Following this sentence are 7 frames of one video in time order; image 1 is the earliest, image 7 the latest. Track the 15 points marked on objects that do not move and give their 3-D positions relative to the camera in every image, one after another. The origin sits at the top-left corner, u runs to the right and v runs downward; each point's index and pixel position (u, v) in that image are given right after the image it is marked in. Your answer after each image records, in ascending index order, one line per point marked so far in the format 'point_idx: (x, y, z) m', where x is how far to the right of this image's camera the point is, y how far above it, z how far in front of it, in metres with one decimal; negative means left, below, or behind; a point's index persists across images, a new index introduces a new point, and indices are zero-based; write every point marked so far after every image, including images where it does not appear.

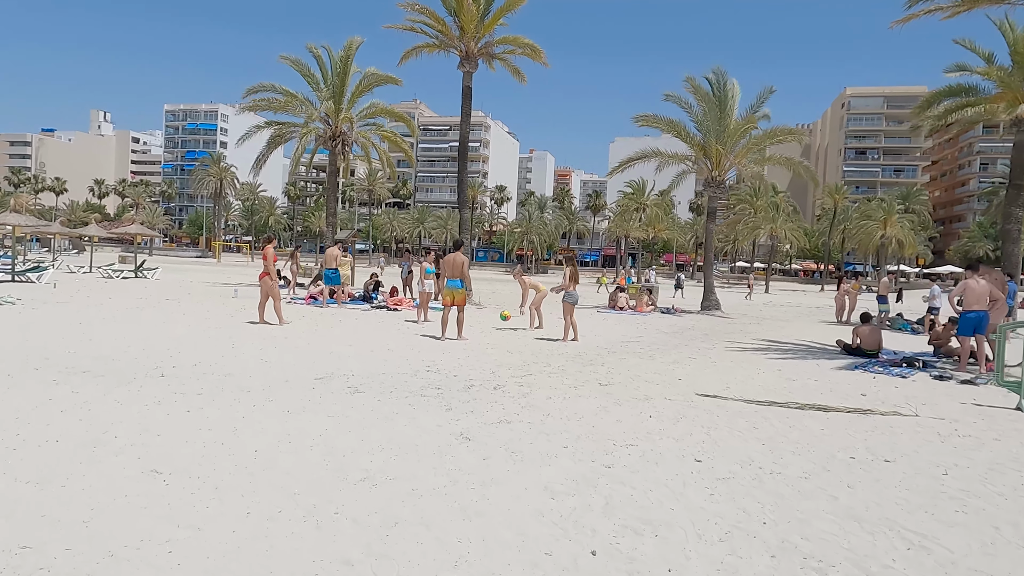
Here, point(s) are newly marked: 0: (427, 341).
0: (-1.4, -0.9, +11.1) m
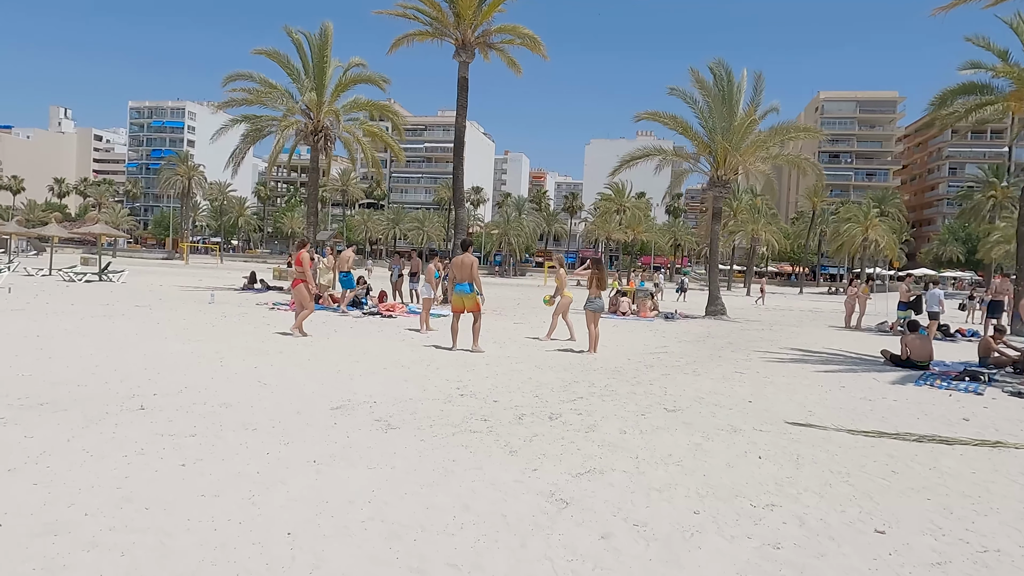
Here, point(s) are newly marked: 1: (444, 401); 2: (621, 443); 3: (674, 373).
0: (-1.0, -1.0, +9.8) m
1: (-0.7, -1.1, +6.5) m
2: (+0.9, -1.2, +5.3) m
3: (+2.3, -1.2, +9.3) m
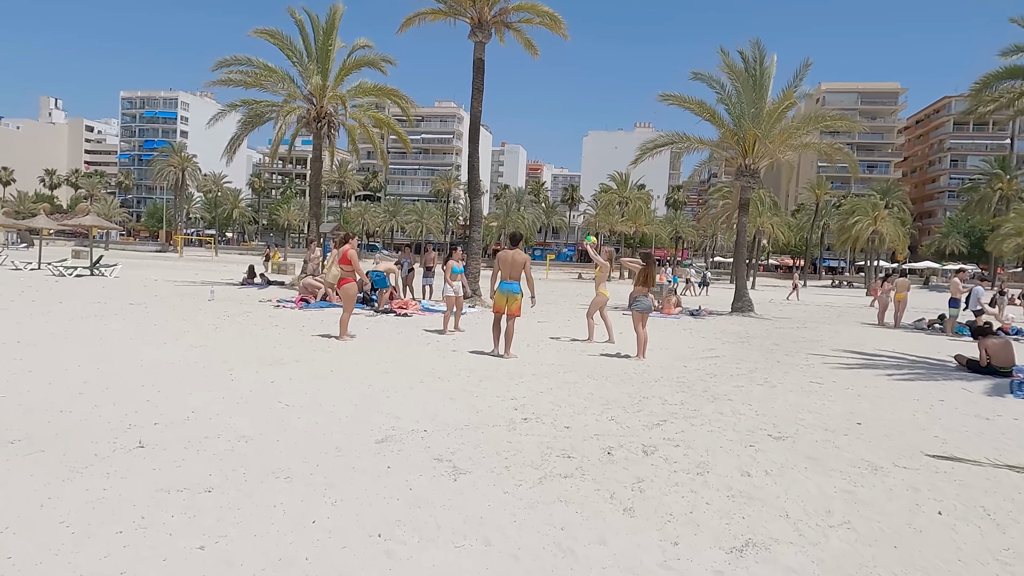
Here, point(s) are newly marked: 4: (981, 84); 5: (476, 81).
0: (-0.4, -1.0, +8.6) m
1: (0.0, -1.1, +5.3) m
2: (+1.5, -1.3, +4.1) m
3: (+2.9, -1.2, +8.2) m
4: (+13.3, +5.8, +18.9) m
5: (-1.0, +5.7, +18.3) m
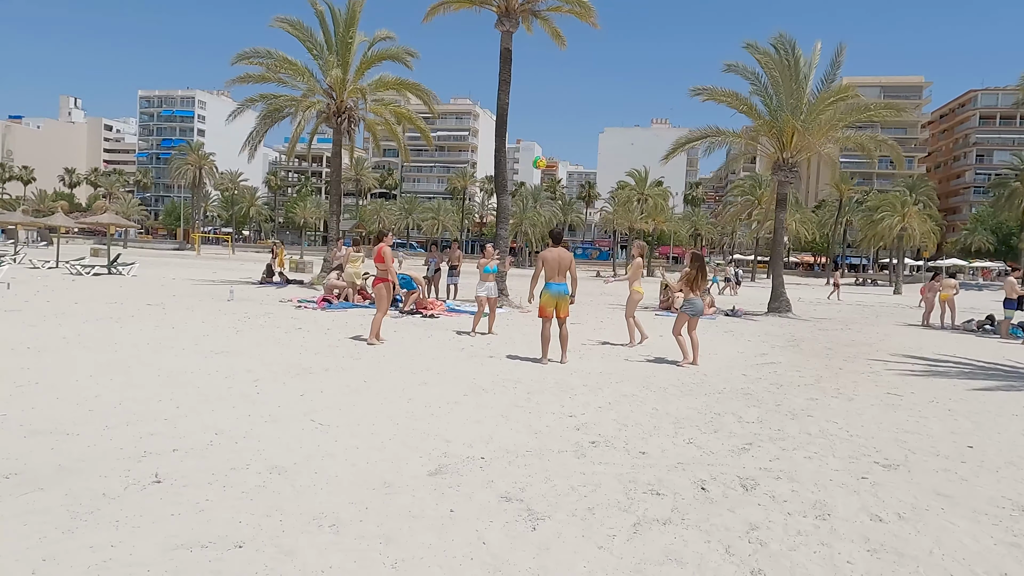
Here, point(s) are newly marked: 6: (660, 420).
0: (+0.1, -1.0, +7.9) m
1: (+0.5, -1.2, +4.6) m
2: (+2.0, -1.3, +3.4) m
3: (+3.4, -1.2, +7.4) m
4: (+14.1, +5.8, +17.9) m
5: (-0.2, +5.7, +17.6) m
6: (+1.3, -1.2, +5.9) m
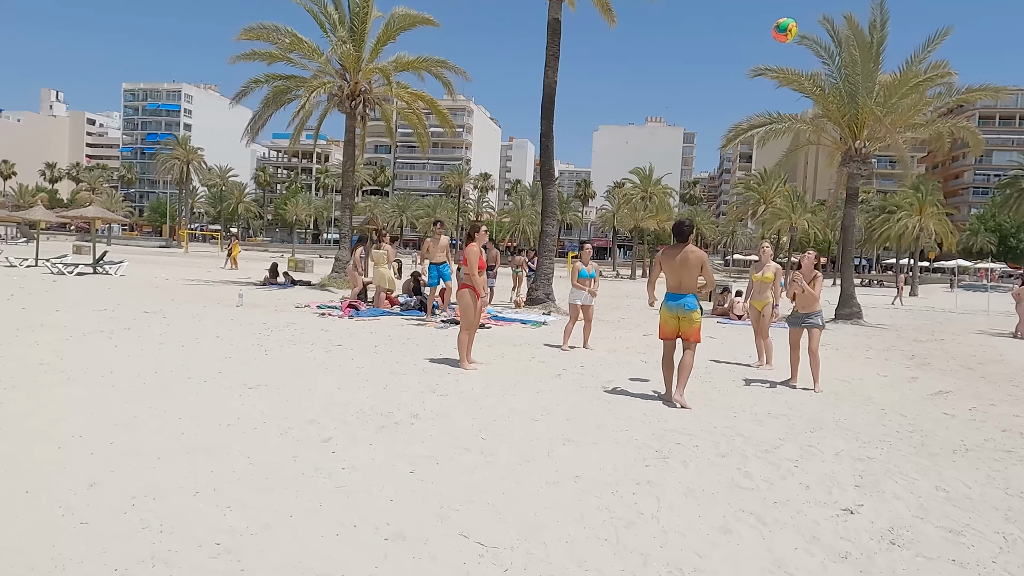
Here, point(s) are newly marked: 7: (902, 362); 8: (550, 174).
0: (+1.4, -1.1, +5.8) m
1: (+1.8, -1.3, +2.5) m
2: (+3.4, -1.4, +1.3) m
3: (+4.7, -1.3, +5.3) m
4: (+15.2, +5.7, +16.0) m
5: (+0.9, +5.6, +15.5) m
6: (+2.7, -1.3, +3.7) m
7: (+6.2, -1.2, +10.7) m
8: (+0.9, +2.6, +15.5) m
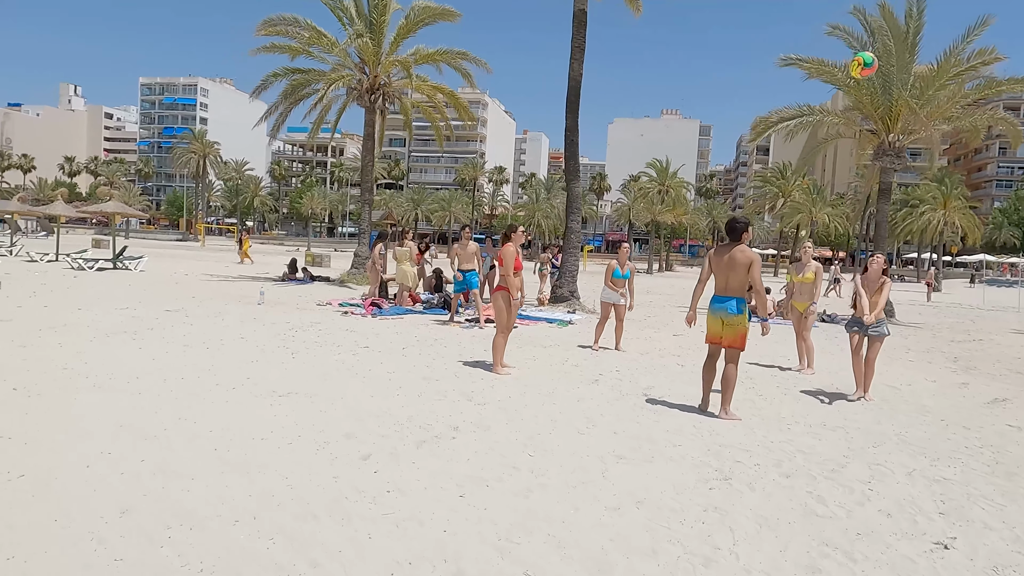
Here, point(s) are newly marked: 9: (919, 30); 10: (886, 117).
0: (+1.8, -1.2, +5.5) m
1: (+2.1, -1.4, +2.2) m
2: (+3.6, -1.5, +0.9) m
3: (+5.1, -1.4, +4.9) m
4: (+15.8, +5.7, +15.4) m
5: (+1.5, +5.7, +15.1) m
6: (+3.0, -1.3, +3.4) m
7: (+6.7, -1.2, +10.3) m
8: (+1.4, +2.7, +15.1) m
9: (+10.1, +6.4, +16.6) m
10: (+9.6, +4.4, +17.2) m
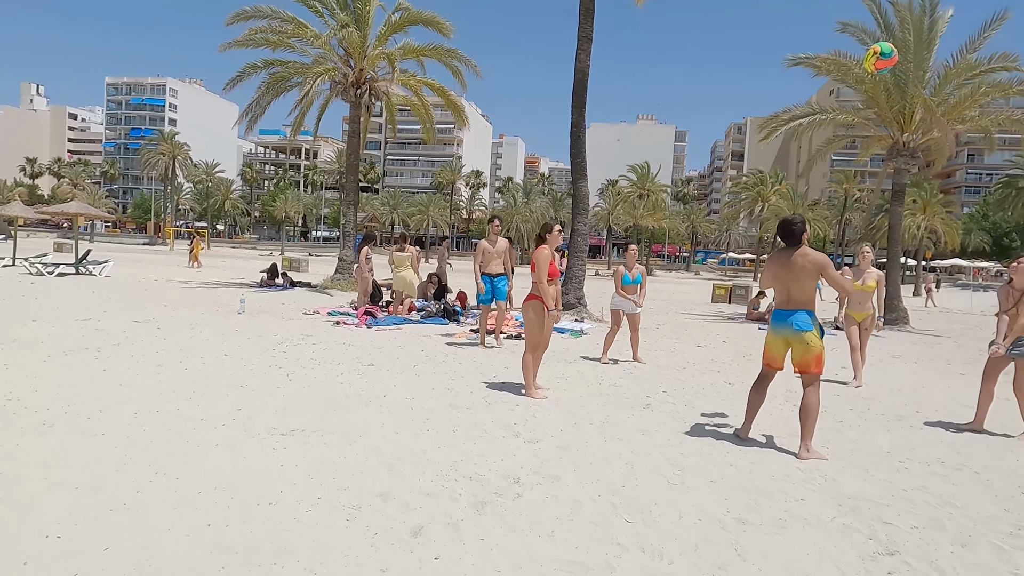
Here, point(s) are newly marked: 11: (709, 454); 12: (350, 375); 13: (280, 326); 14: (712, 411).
0: (+2.2, -1.2, +4.5) m
1: (+2.7, -1.4, +1.2) m
2: (+4.2, -1.6, 0.0) m
3: (+5.5, -1.5, +4.0) m
4: (+15.8, +5.6, +15.0) m
5: (+1.5, +5.5, +14.1) m
6: (+3.5, -1.4, +2.4) m
7: (+6.9, -1.3, +9.5) m
8: (+1.5, +2.5, +14.1) m
9: (+10.1, +6.3, +16.0) m
10: (+9.6, +4.3, +16.5) m
11: (+1.4, -1.2, +4.8) m
12: (-1.7, -0.9, +7.0) m
13: (-3.7, -0.6, +10.5) m
14: (+1.9, -1.2, +6.4) m
